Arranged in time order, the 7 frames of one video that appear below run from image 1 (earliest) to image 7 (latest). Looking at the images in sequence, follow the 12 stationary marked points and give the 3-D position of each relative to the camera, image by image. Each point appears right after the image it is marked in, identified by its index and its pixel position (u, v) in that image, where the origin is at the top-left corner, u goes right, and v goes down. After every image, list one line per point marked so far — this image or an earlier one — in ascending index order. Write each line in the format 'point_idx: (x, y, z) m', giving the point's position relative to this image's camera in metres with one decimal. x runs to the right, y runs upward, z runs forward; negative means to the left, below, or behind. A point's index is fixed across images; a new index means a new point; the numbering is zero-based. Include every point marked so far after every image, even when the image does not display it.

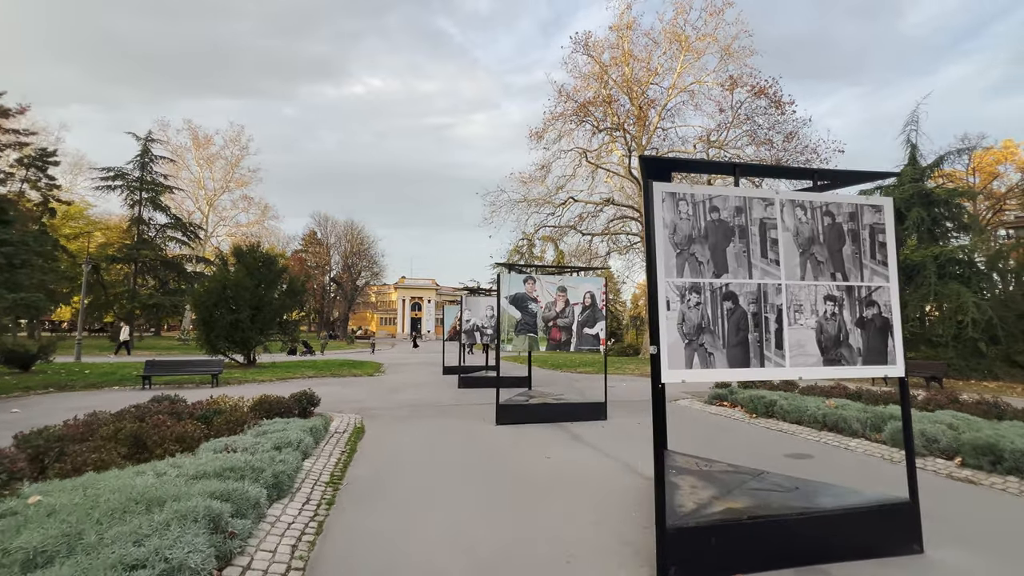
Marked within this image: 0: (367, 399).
0: (-4.1, -3.2, +13.2) m
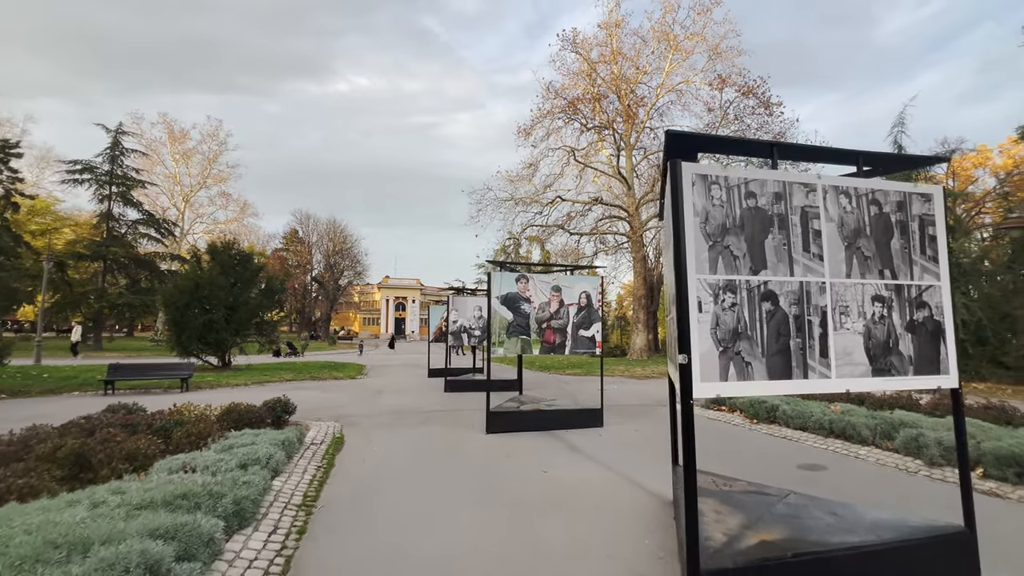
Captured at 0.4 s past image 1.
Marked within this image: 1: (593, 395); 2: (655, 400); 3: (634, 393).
0: (-4.4, -3.2, +12.4) m
1: (+2.5, -3.4, +14.3) m
2: (+4.1, -3.3, +13.2) m
3: (+4.0, -3.4, +14.8) m
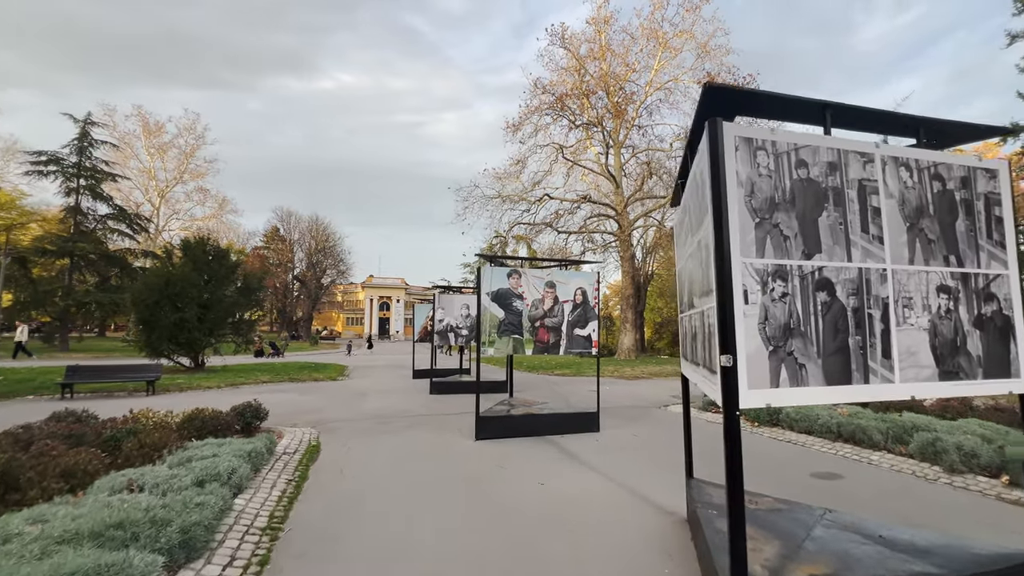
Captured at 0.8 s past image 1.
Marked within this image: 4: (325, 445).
0: (-4.7, -3.1, +11.7) m
1: (+2.2, -3.3, +13.8) m
2: (+3.8, -3.2, +12.7) m
3: (+3.6, -3.4, +14.3) m
4: (-3.3, -2.8, +8.1) m
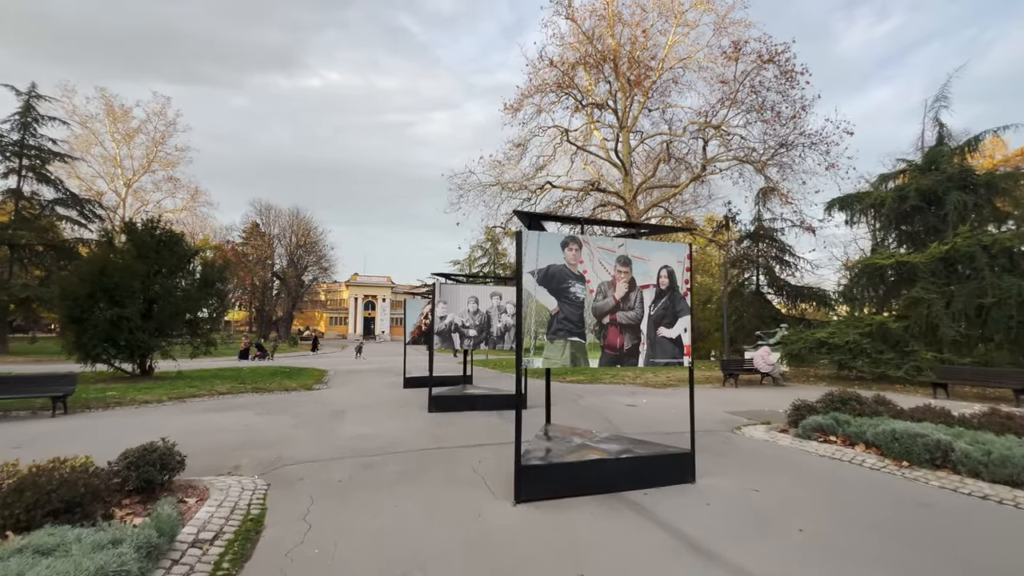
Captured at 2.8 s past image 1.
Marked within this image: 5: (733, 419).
0: (-4.1, -2.8, +8.6) m
1: (+2.7, -3.0, +10.9) m
2: (+4.4, -2.9, +9.8) m
3: (+4.1, -3.1, +11.4) m
4: (-2.6, -2.5, +5.1) m
5: (+5.0, -3.0, +10.4) m
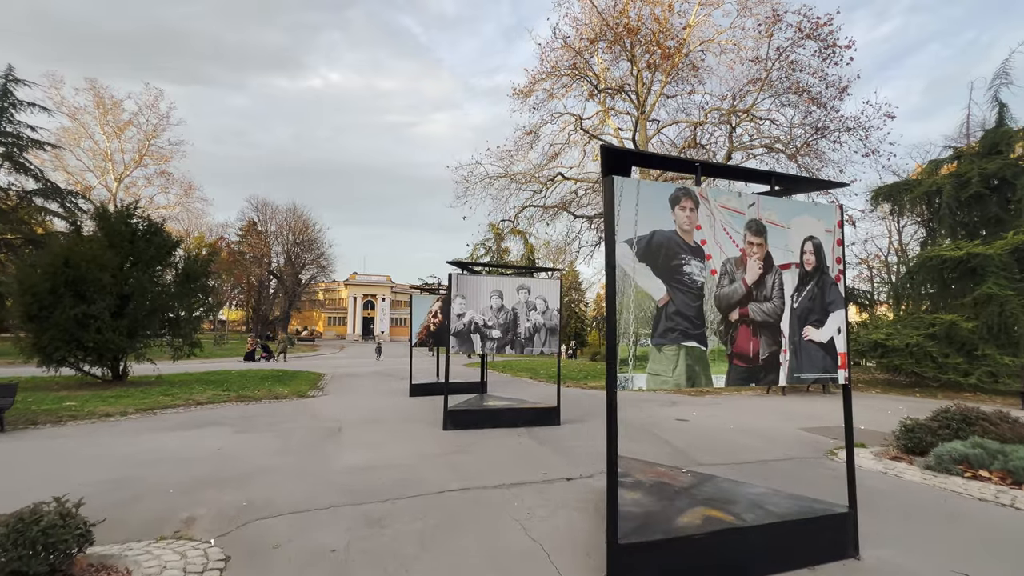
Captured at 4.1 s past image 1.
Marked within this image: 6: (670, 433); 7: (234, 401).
0: (-3.5, -2.6, +6.7) m
1: (+3.4, -2.9, +9.0) m
2: (+5.0, -2.8, +7.9) m
3: (+4.7, -2.9, +9.5) m
4: (-2.0, -2.3, +3.1) m
5: (+5.7, -2.8, +8.5) m
6: (+3.2, -2.9, +9.0) m
7: (-8.3, -3.3, +13.4) m
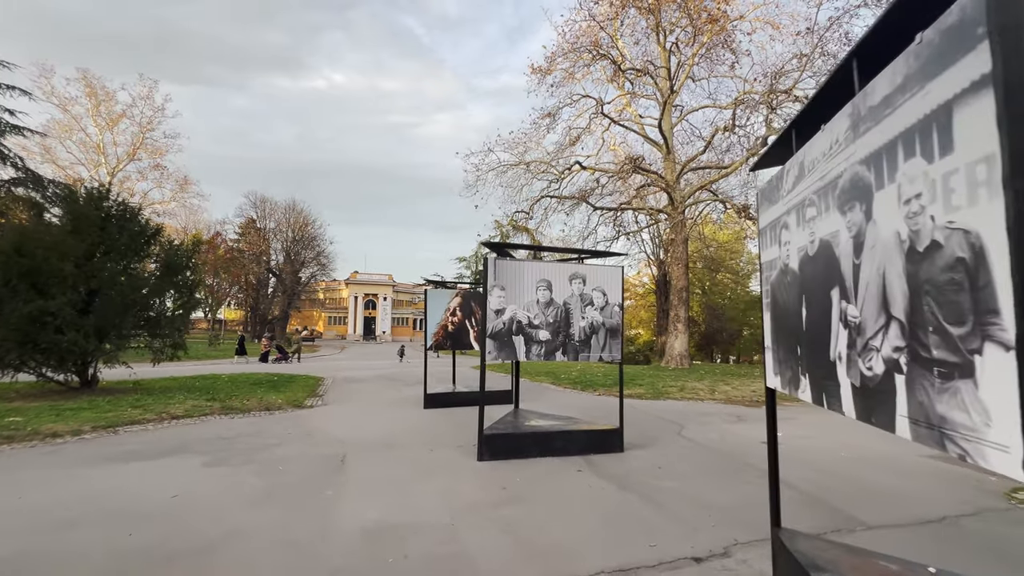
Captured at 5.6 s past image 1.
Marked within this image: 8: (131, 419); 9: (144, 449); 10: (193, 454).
0: (-2.7, -2.4, +4.6) m
1: (+4.2, -2.7, +6.9) m
2: (+5.9, -2.6, +5.9) m
3: (+5.6, -2.7, +7.5) m
4: (-1.2, -2.1, +1.1) m
5: (+6.5, -2.6, +6.4) m
6: (+4.0, -2.7, +6.9) m
7: (-7.4, -3.1, +11.3) m
8: (-8.6, -3.0, +10.2) m
9: (-6.3, -2.7, +7.7) m
10: (-5.2, -2.7, +7.3) m
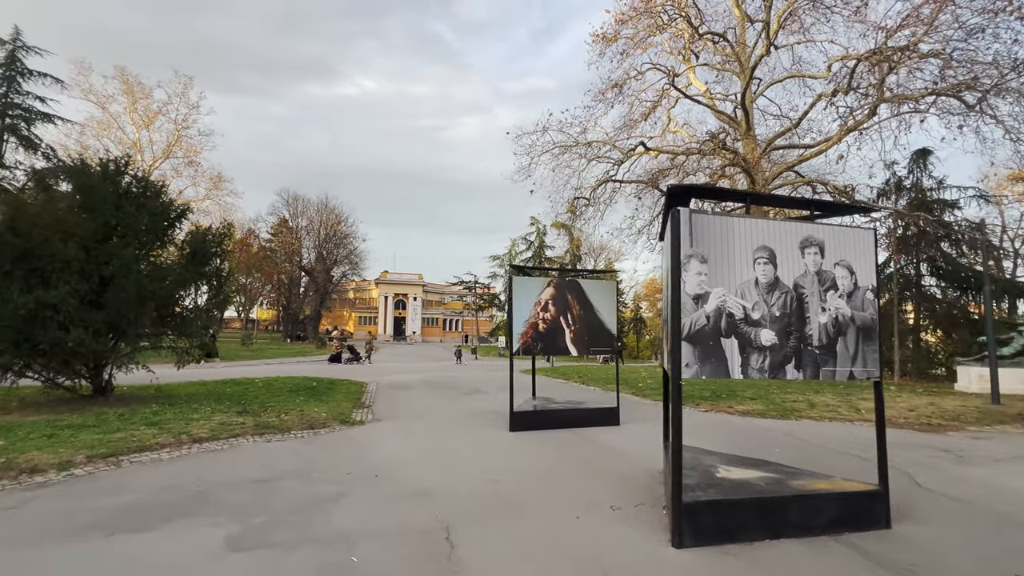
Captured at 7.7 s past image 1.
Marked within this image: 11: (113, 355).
0: (-0.8, -2.2, +2.0) m
1: (+6.2, -2.4, +3.9) m
2: (+7.8, -2.3, +2.8) m
3: (+7.6, -2.5, +4.4) m
4: (+0.5, -1.9, -1.6) m
5: (+8.5, -2.4, +3.3) m
6: (+6.0, -2.4, +3.9) m
7: (-5.2, -2.9, +8.9) m
8: (-6.4, -2.7, +7.9) m
9: (-4.2, -2.4, +5.2) m
10: (-3.2, -2.4, +4.8) m
11: (-9.4, -1.6, +10.9) m
